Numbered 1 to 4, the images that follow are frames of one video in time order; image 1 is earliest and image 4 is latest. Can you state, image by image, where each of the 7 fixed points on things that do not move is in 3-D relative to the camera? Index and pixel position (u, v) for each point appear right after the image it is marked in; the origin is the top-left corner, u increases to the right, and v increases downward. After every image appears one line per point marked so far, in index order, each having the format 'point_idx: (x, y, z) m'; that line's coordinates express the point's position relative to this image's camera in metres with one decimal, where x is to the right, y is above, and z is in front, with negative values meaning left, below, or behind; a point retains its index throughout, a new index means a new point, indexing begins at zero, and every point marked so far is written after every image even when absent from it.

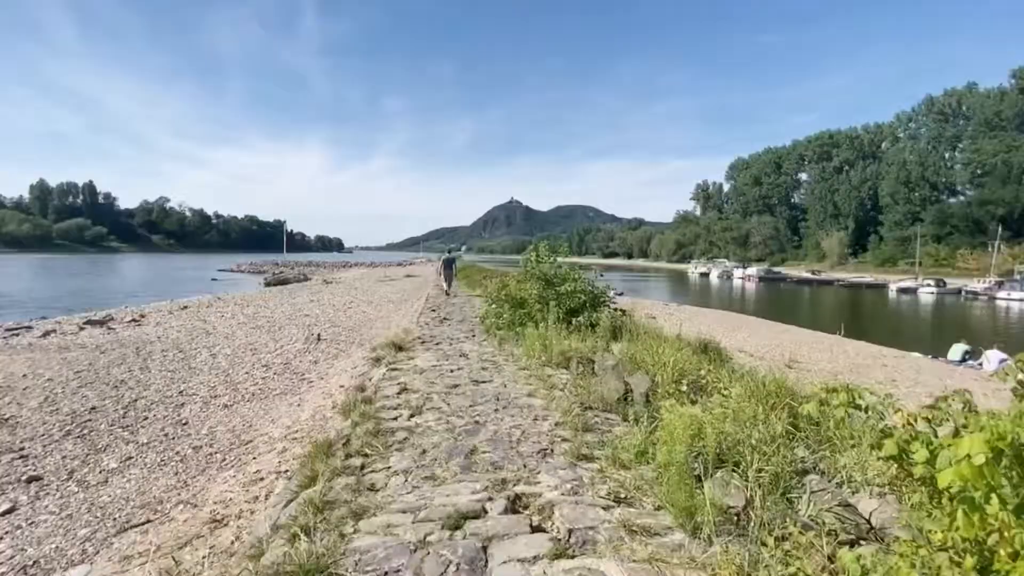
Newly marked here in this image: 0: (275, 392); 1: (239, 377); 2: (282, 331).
0: (-3.9, -1.7, +8.0) m
1: (-5.3, -1.7, +9.4) m
2: (-7.2, -1.3, +15.2) m
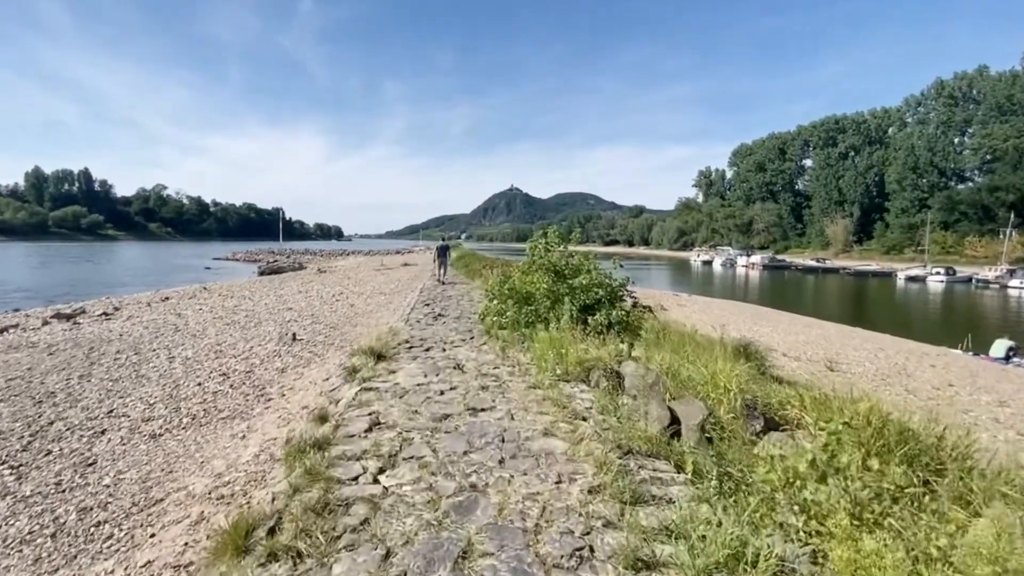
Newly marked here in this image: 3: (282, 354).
0: (-3.8, -1.7, +6.4) m
1: (-5.2, -1.6, +7.8) m
2: (-7.1, -1.1, +13.6) m
3: (-4.7, -1.3, +9.9) m
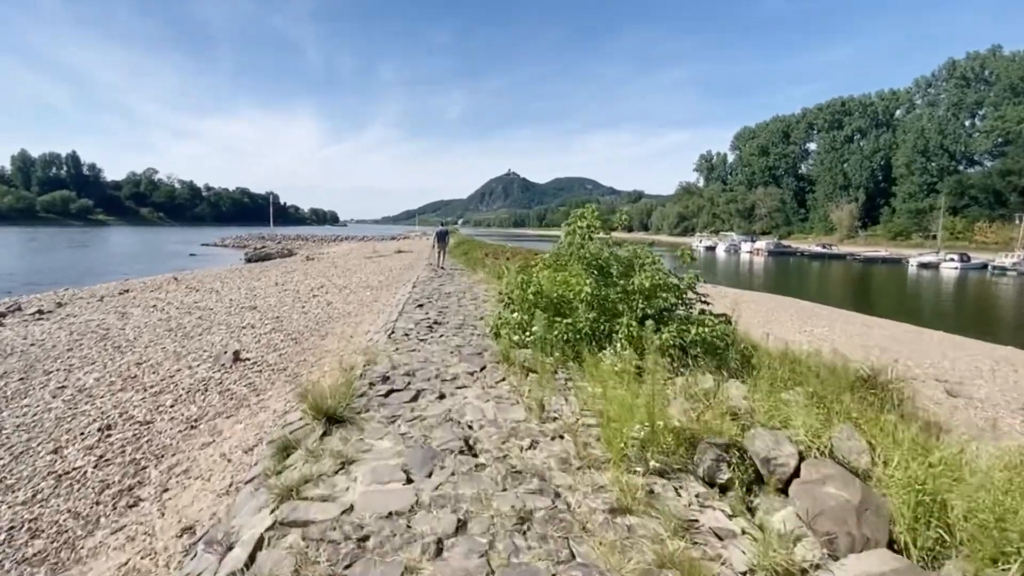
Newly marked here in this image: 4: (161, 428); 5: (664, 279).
0: (-3.4, -1.8, +3.4) m
1: (-4.8, -1.8, +4.8) m
2: (-6.7, -1.1, +10.6) m
3: (-4.3, -1.4, +6.9) m
4: (-4.0, -1.6, +5.6) m
5: (+2.1, +0.1, +6.6) m
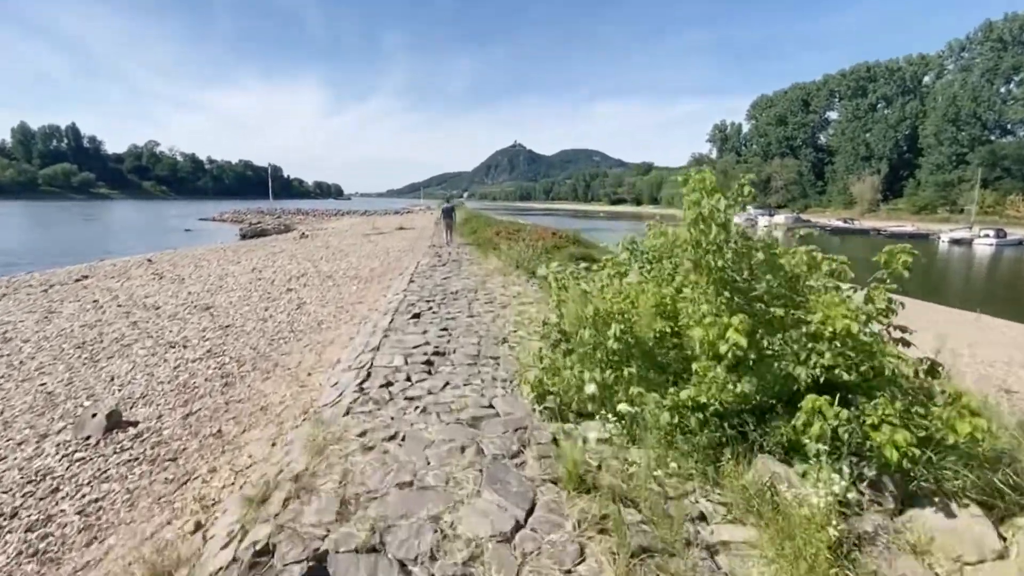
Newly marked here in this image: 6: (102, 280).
0: (-3.0, -2.3, +0.4) m
1: (-4.4, -2.1, +1.8) m
2: (-6.2, -1.1, +7.6) m
3: (-3.8, -1.7, +3.9) m
4: (-3.5, -1.9, +2.6) m
5: (+2.6, -0.2, +3.4) m
6: (-15.6, +0.3, +18.3) m
